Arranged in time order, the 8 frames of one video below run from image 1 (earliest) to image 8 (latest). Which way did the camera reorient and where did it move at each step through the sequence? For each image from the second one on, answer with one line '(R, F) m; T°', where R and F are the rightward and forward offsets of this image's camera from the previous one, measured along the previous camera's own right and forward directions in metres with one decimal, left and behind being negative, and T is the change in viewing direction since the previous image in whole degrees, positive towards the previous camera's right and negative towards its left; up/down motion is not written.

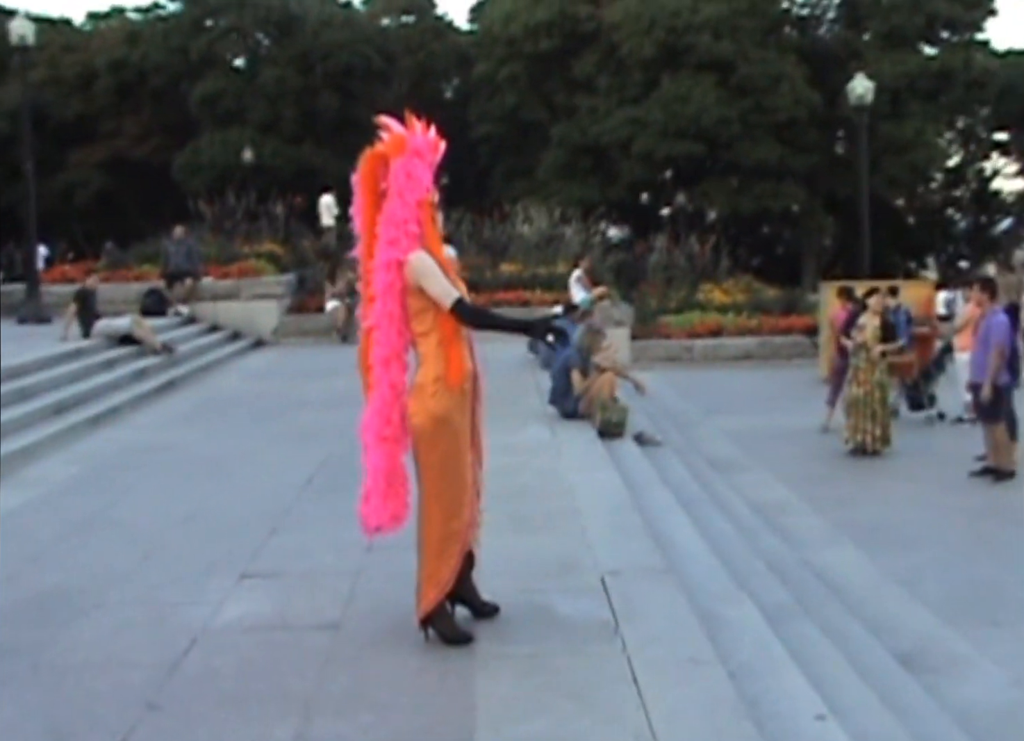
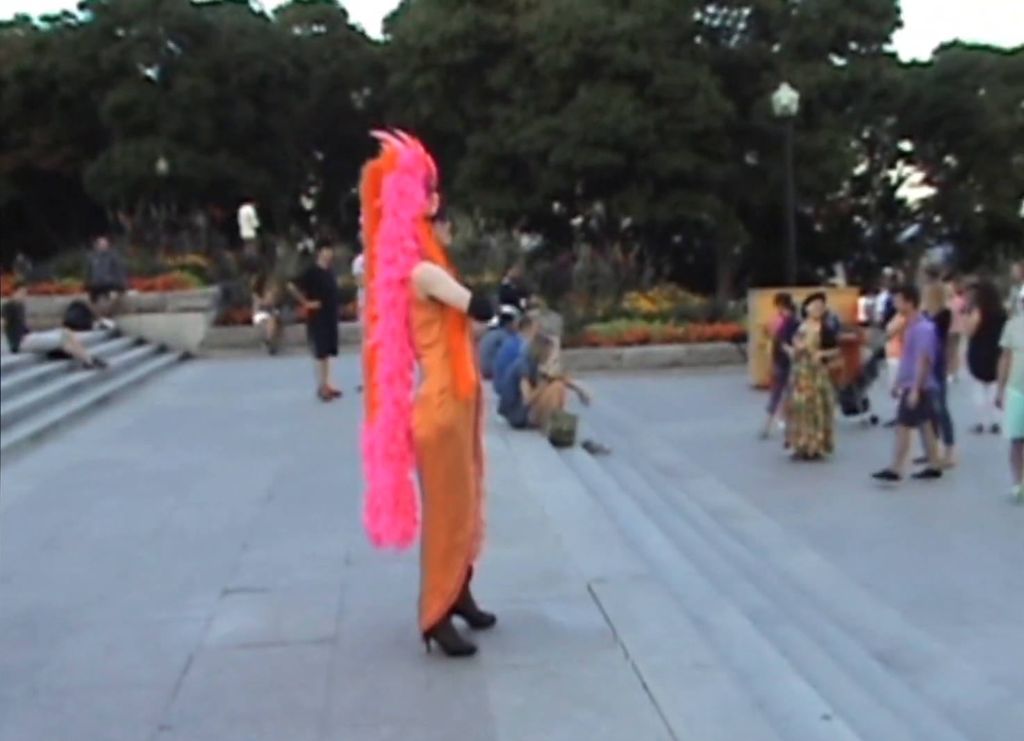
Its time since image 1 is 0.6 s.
(-0.2, 0.0) m; +4°
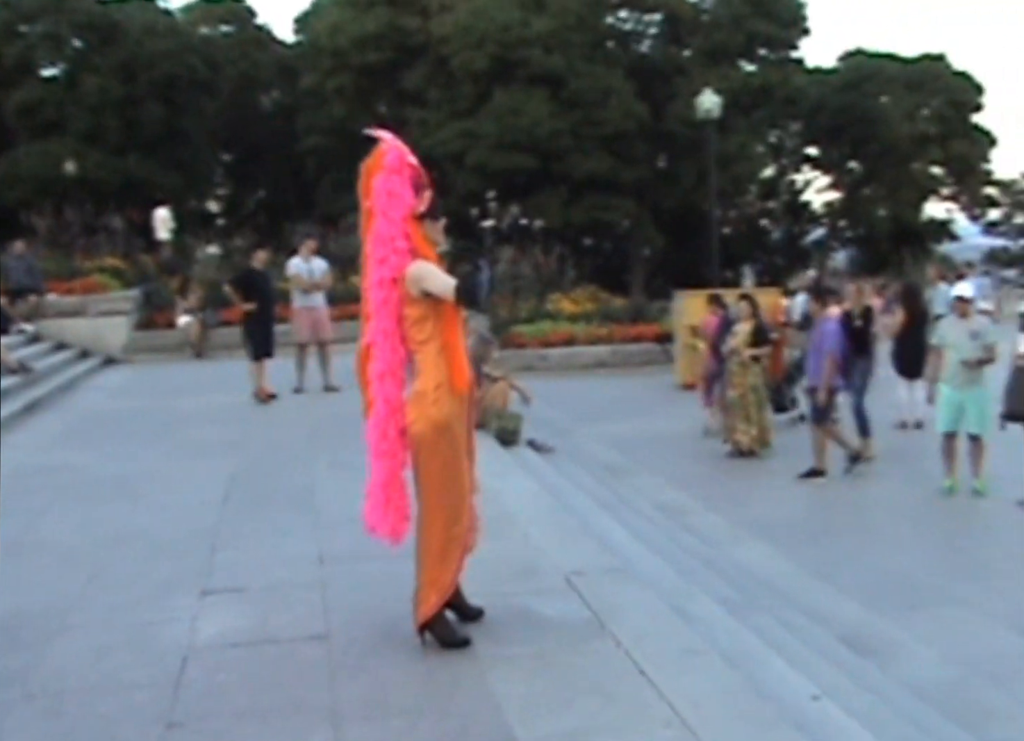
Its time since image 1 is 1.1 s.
(-0.2, 0.0) m; +4°
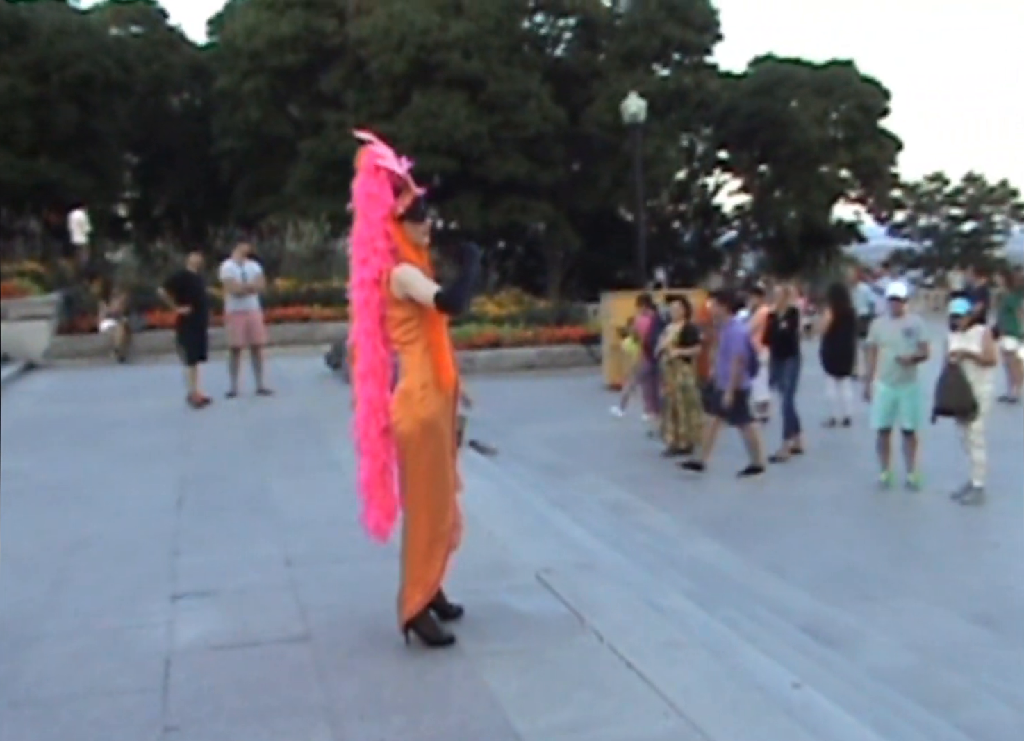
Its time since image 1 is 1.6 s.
(-0.2, 0.0) m; +4°
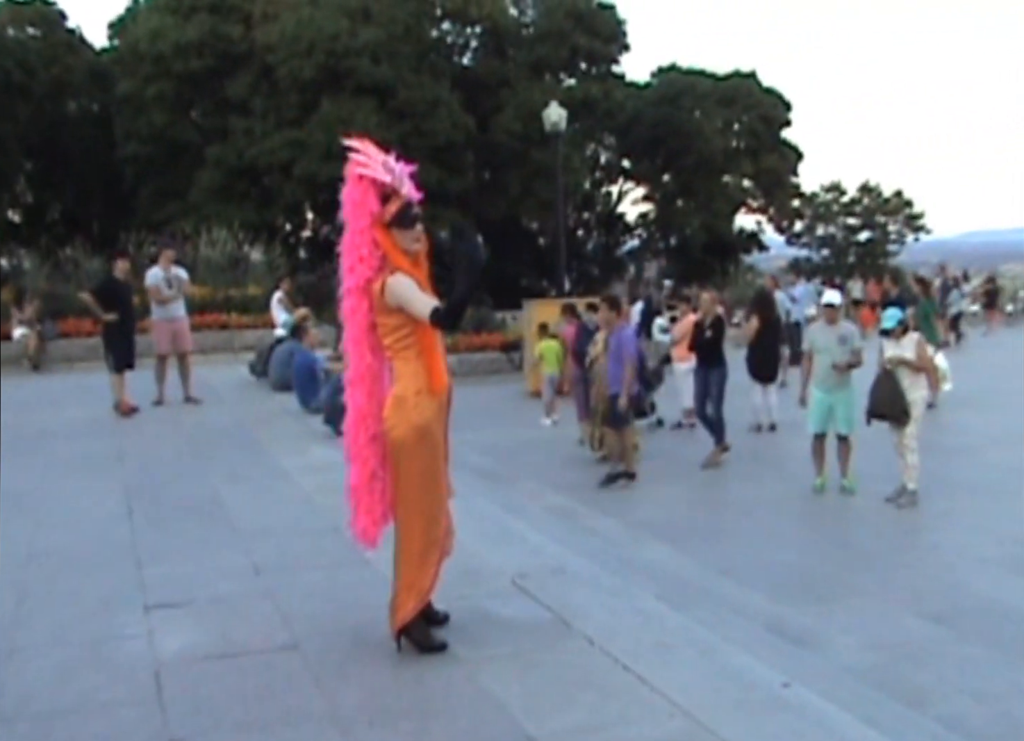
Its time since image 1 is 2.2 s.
(-0.2, 0.0) m; +4°
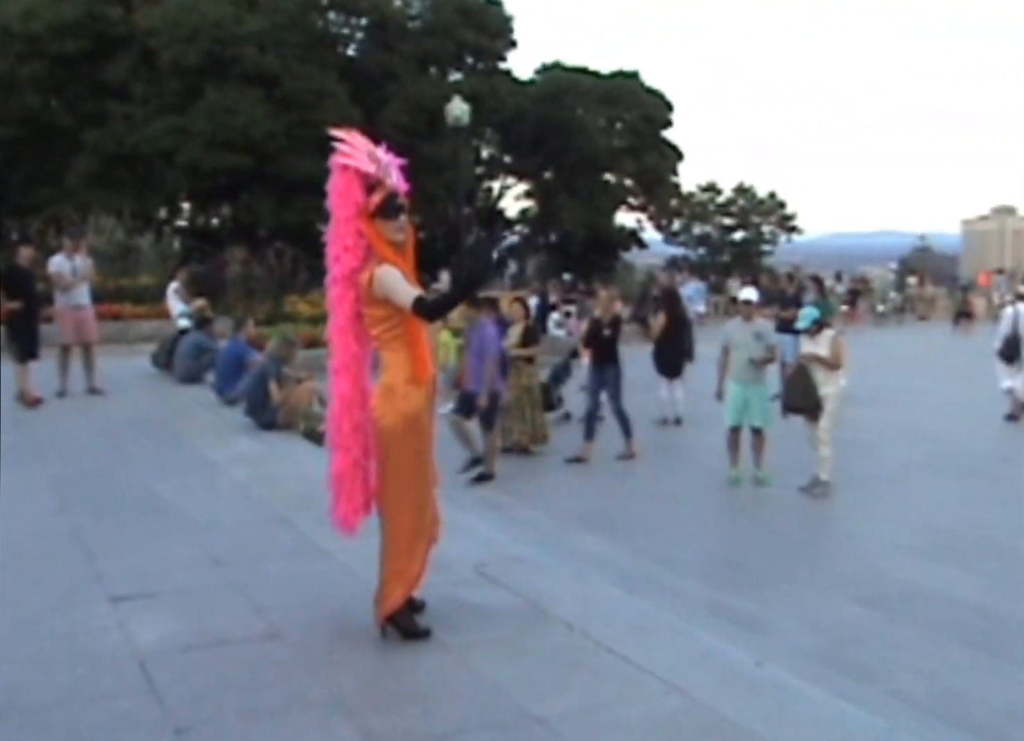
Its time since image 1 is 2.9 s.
(-0.3, 0.0) m; +5°
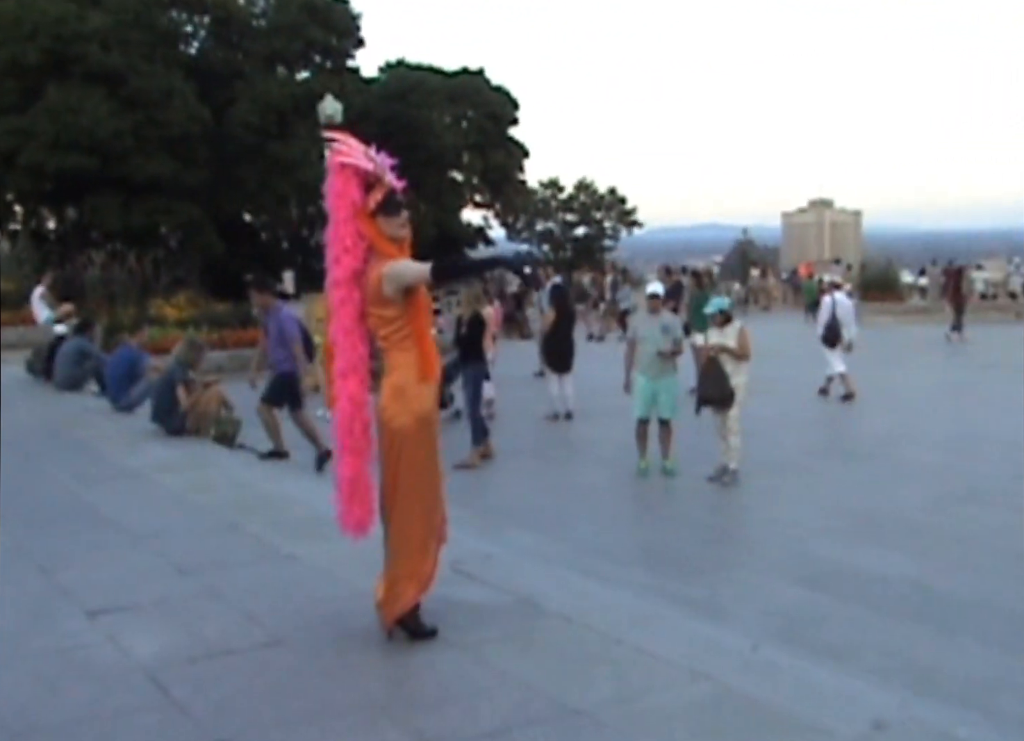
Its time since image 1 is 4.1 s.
(-0.4, 0.0) m; +6°
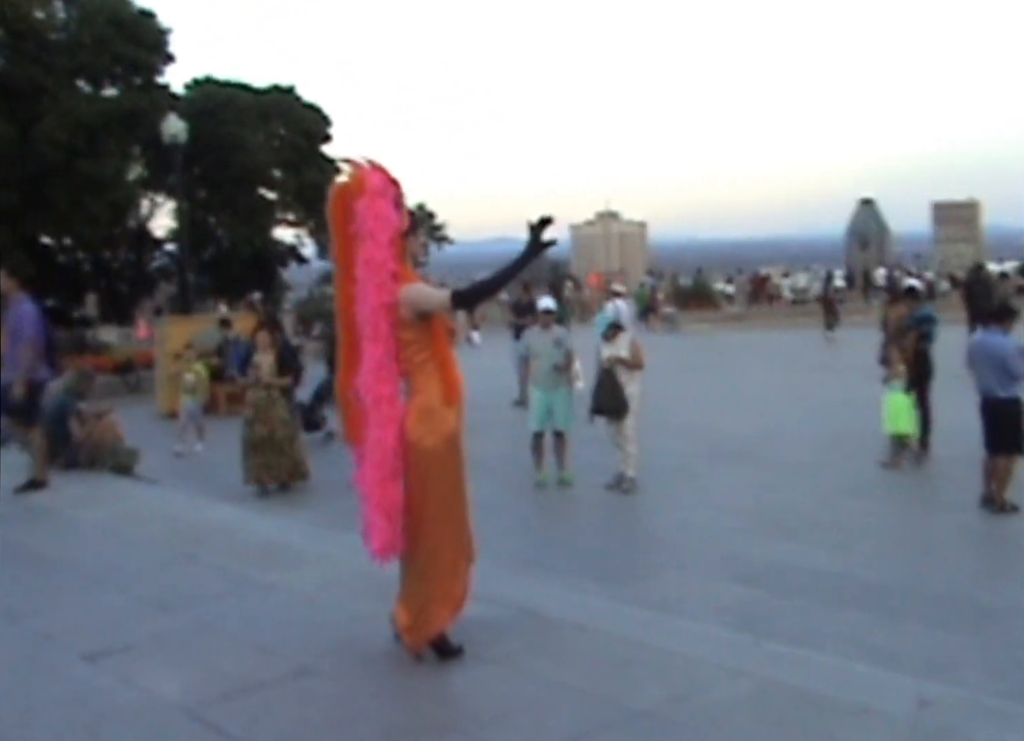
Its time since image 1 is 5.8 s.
(-0.5, -0.1) m; +8°
